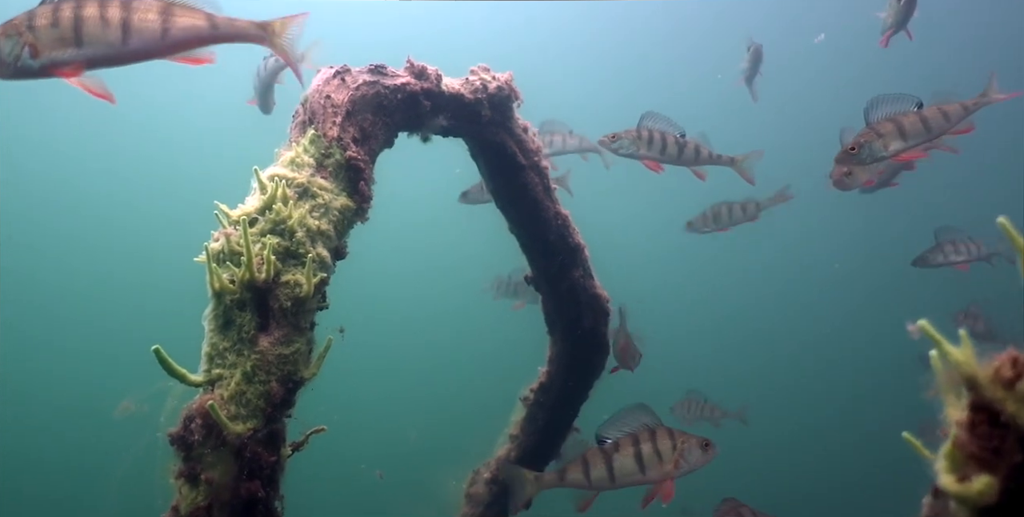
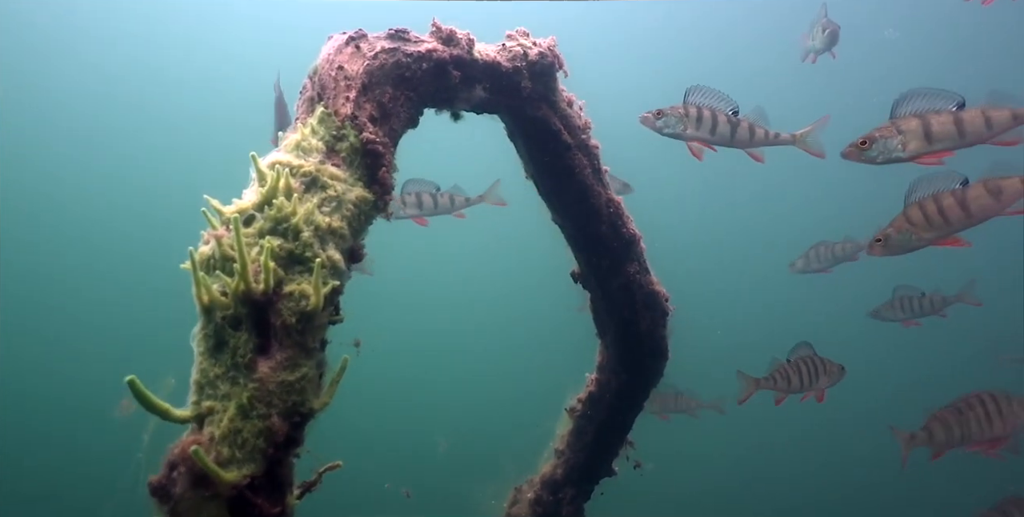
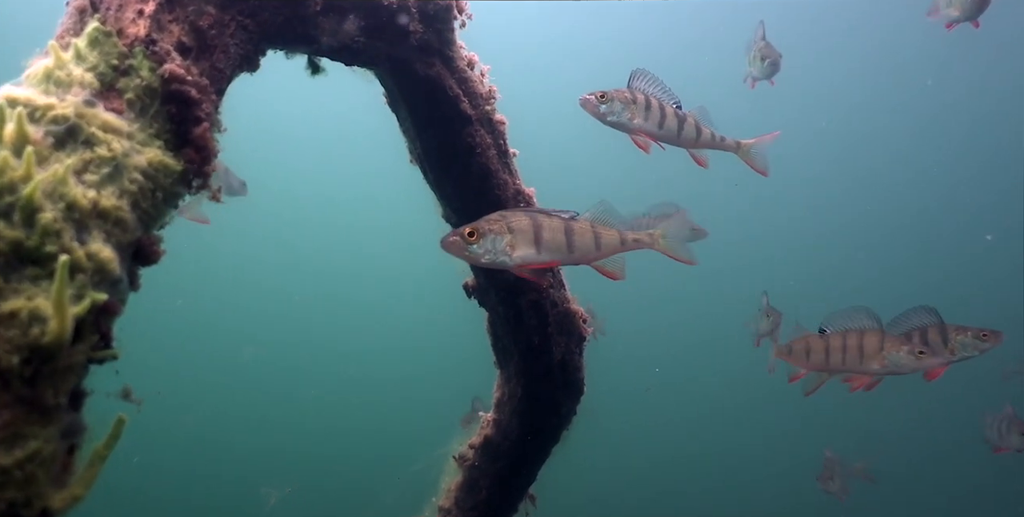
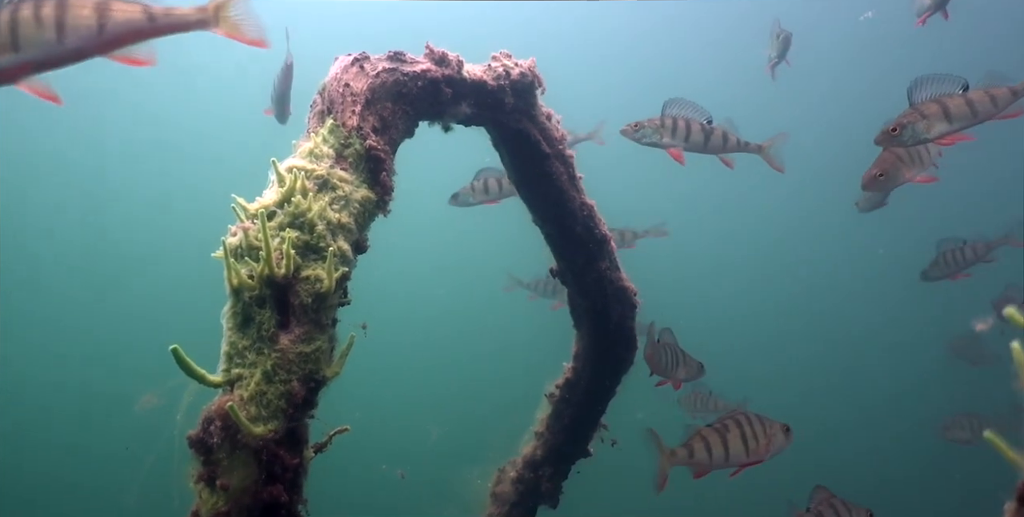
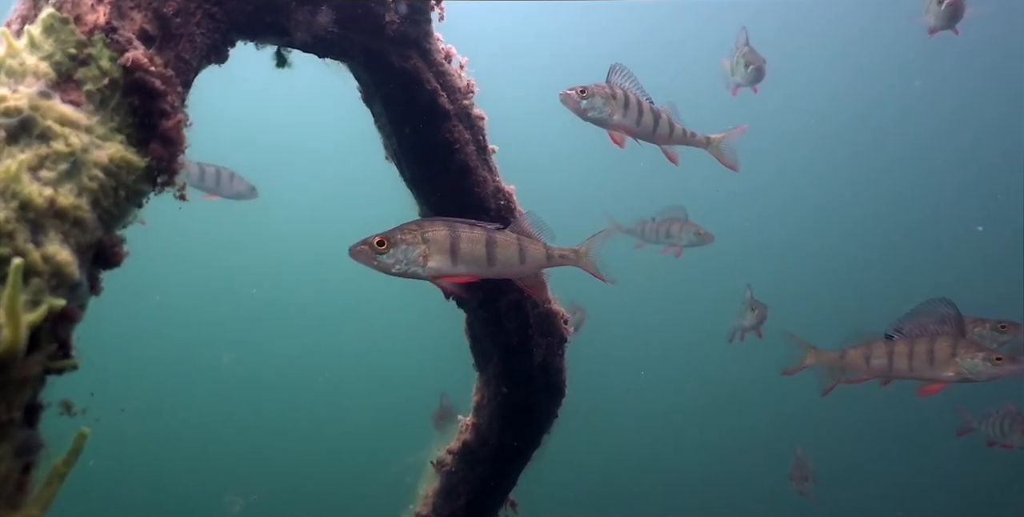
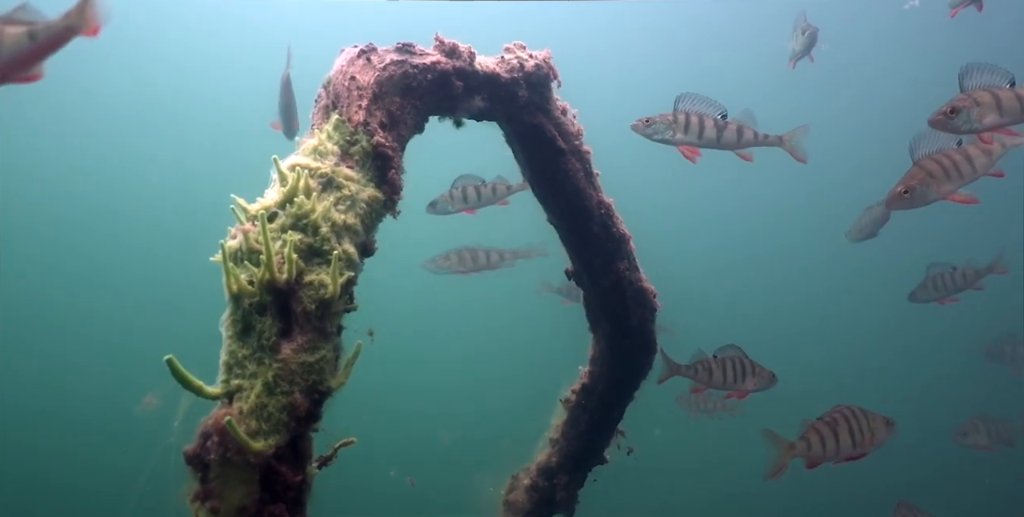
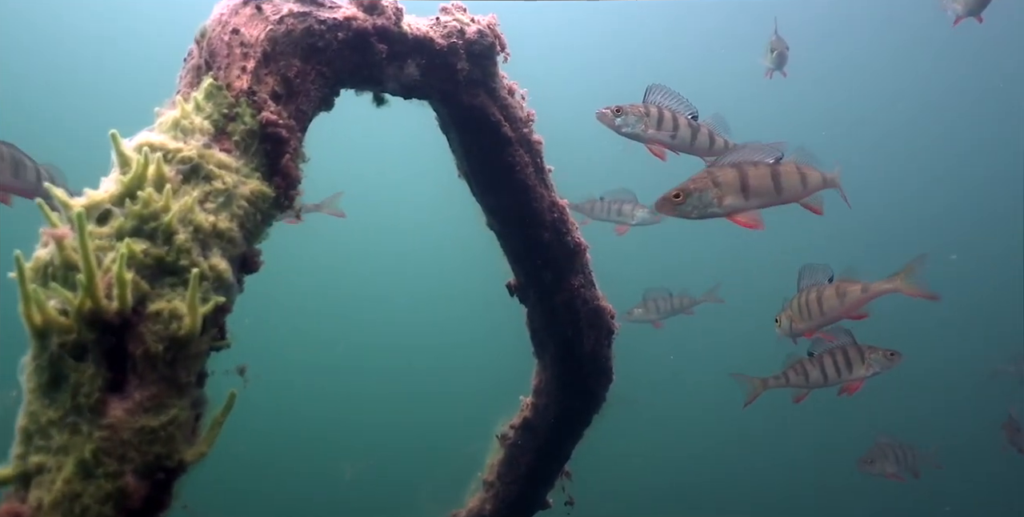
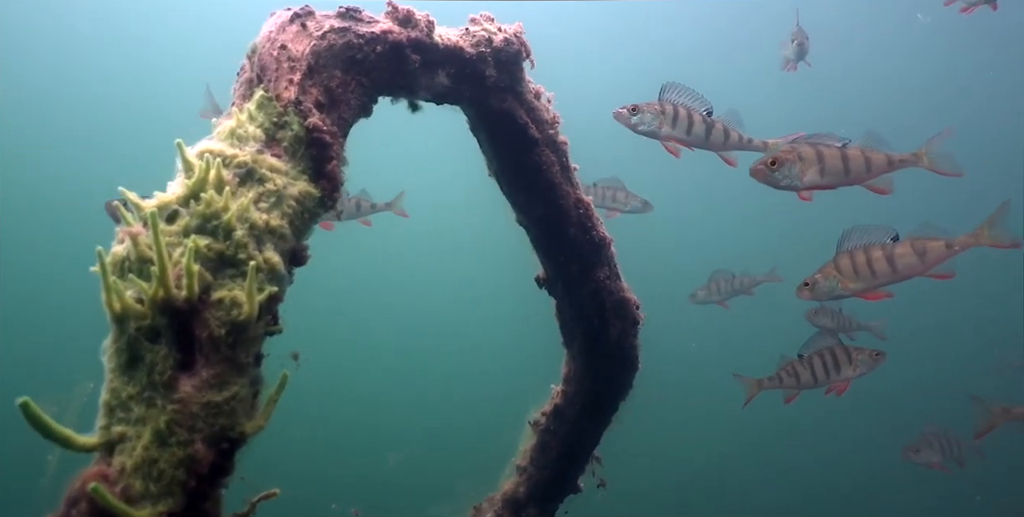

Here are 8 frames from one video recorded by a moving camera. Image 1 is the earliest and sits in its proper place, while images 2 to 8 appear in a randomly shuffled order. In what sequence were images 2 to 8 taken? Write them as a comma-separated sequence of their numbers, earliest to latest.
4, 6, 2, 8, 7, 3, 5
